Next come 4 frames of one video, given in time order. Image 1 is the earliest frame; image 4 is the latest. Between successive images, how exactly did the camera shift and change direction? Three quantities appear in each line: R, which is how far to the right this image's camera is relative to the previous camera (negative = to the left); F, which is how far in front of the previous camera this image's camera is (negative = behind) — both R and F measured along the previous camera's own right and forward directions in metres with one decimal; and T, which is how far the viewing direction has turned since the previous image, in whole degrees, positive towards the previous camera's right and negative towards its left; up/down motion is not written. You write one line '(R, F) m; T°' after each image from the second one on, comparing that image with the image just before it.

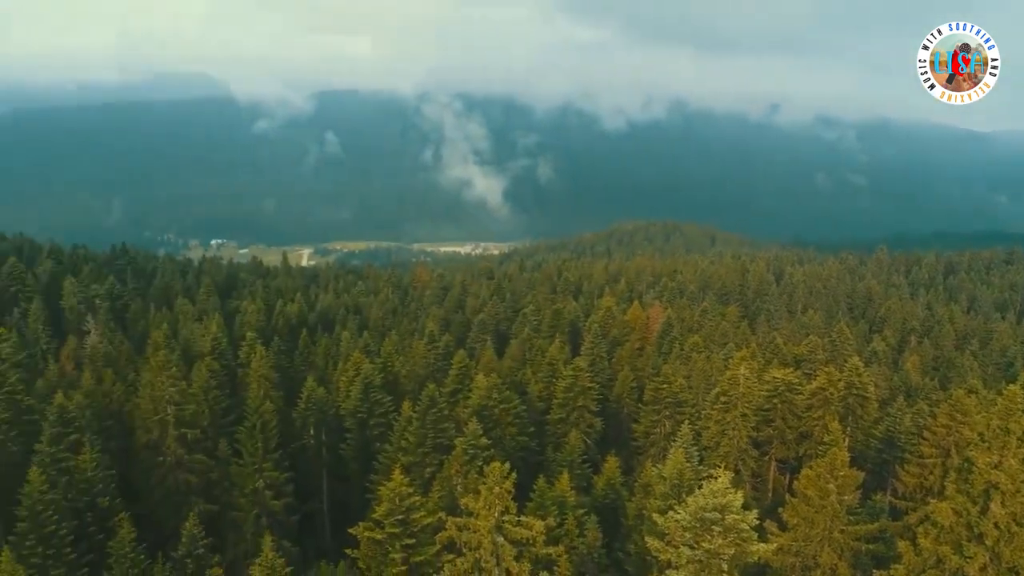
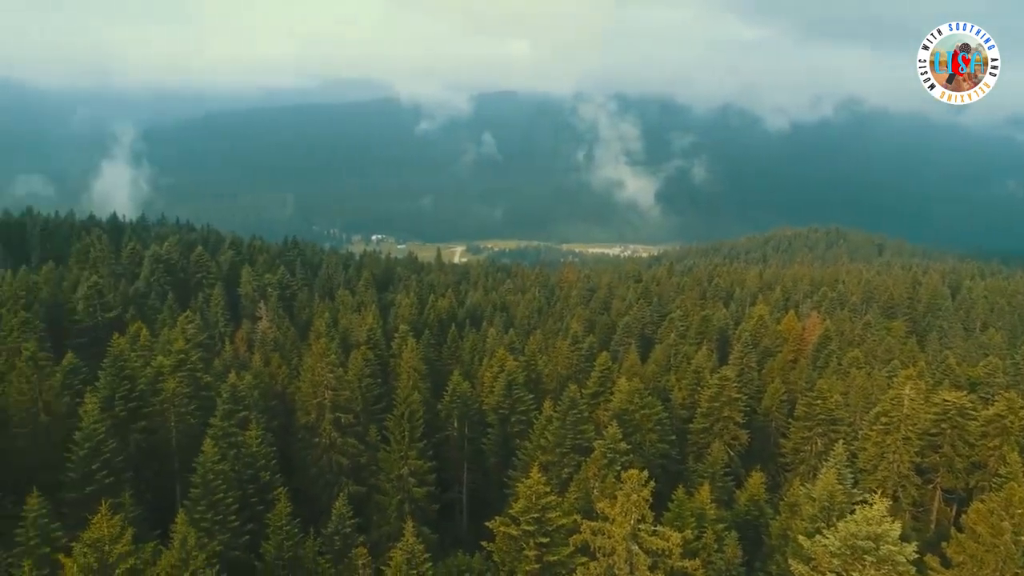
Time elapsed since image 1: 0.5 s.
(-0.4, +0.7) m; -12°
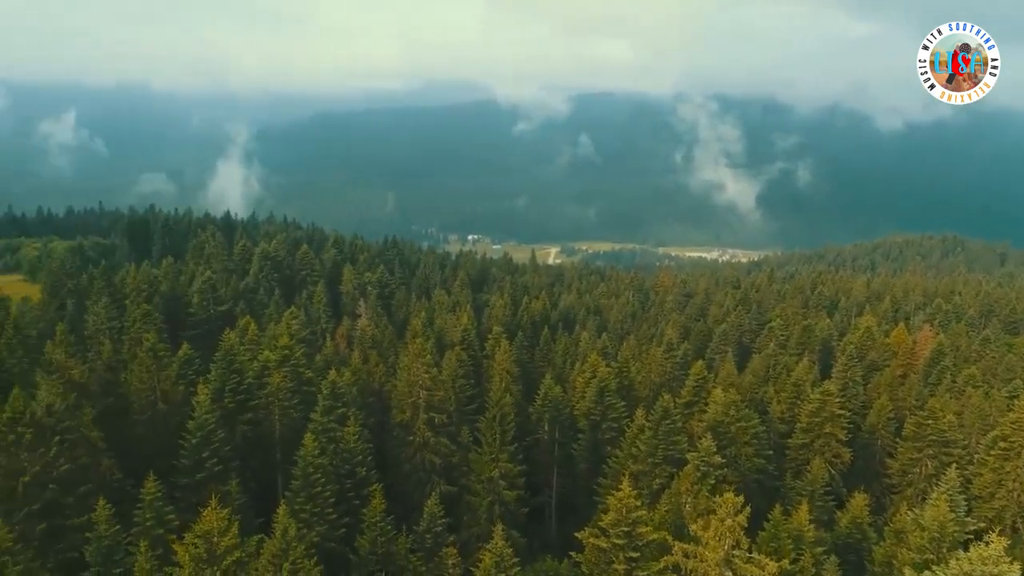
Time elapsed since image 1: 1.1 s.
(-0.4, +0.4) m; -7°
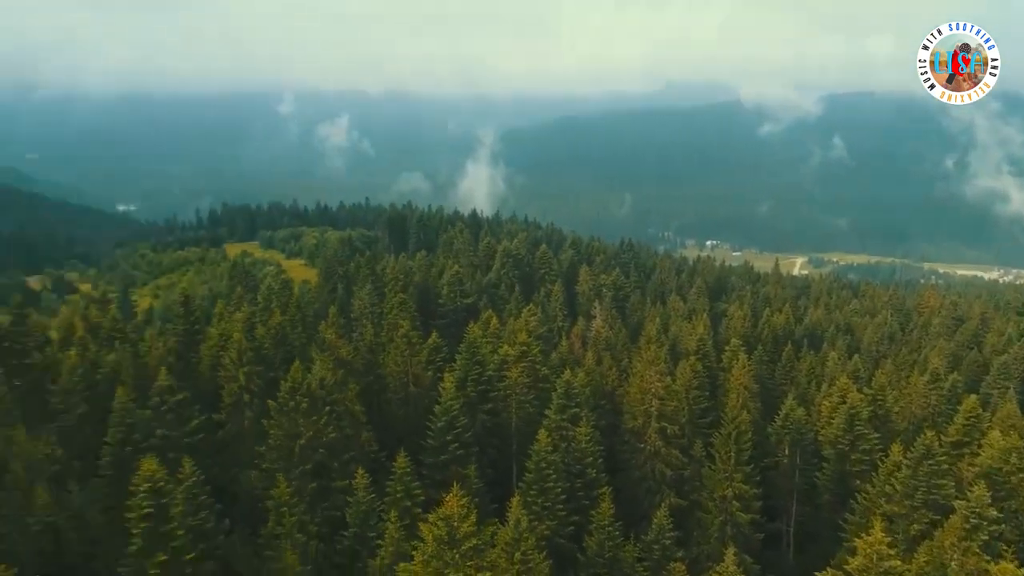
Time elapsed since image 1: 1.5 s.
(-1.0, +0.3) m; -17°
